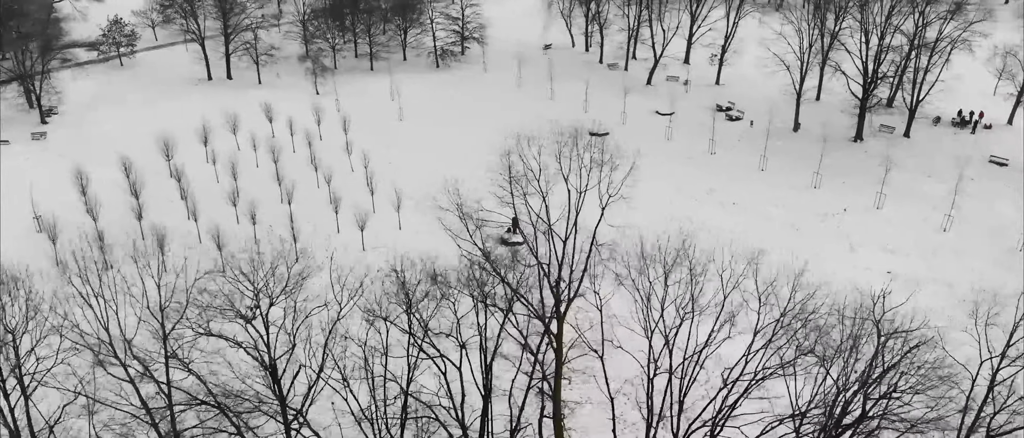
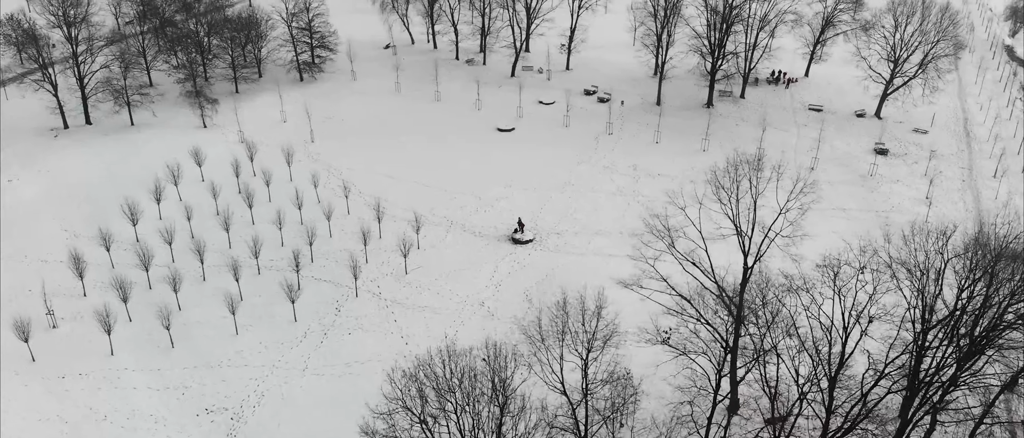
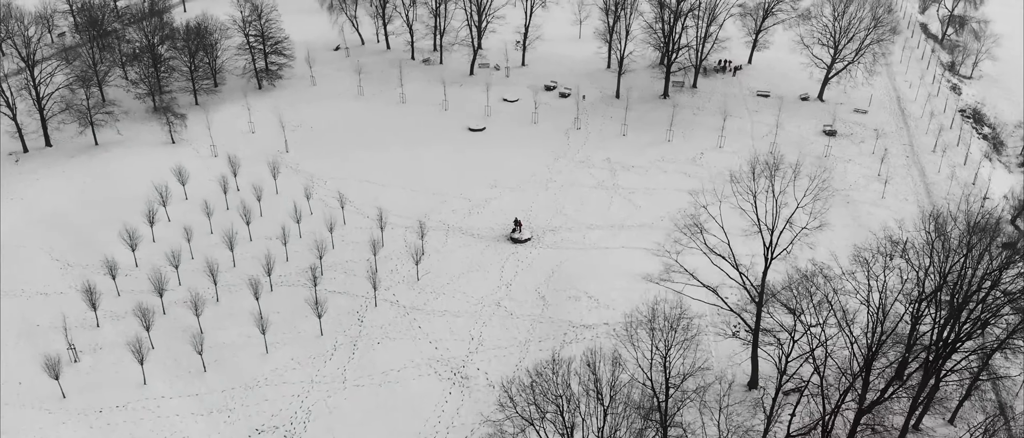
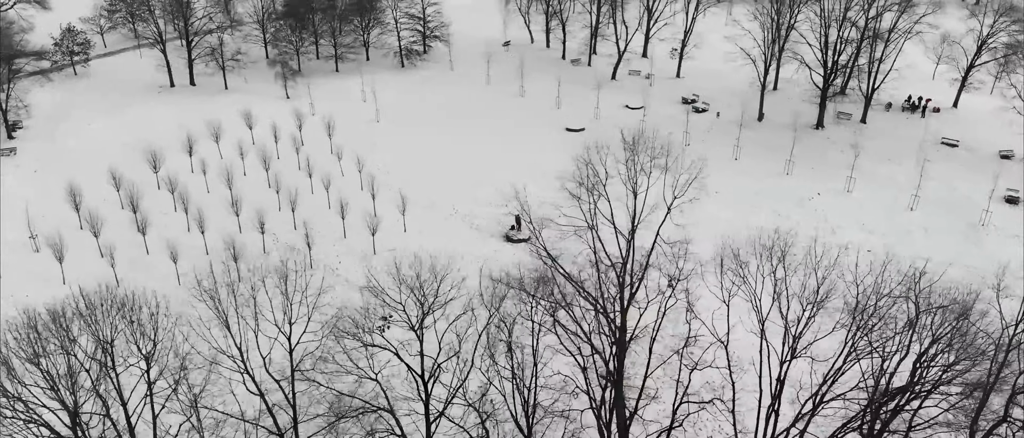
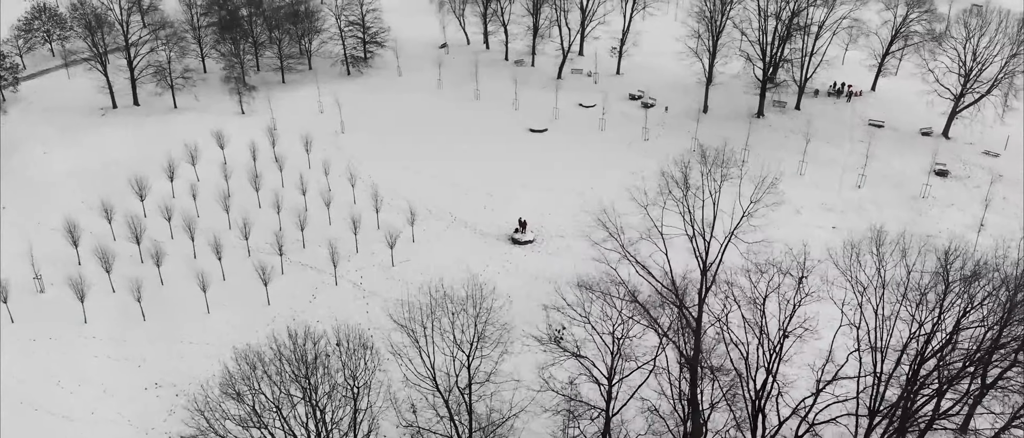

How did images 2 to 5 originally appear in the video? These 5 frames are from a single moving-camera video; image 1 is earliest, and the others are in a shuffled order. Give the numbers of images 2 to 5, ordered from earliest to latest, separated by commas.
4, 5, 2, 3
